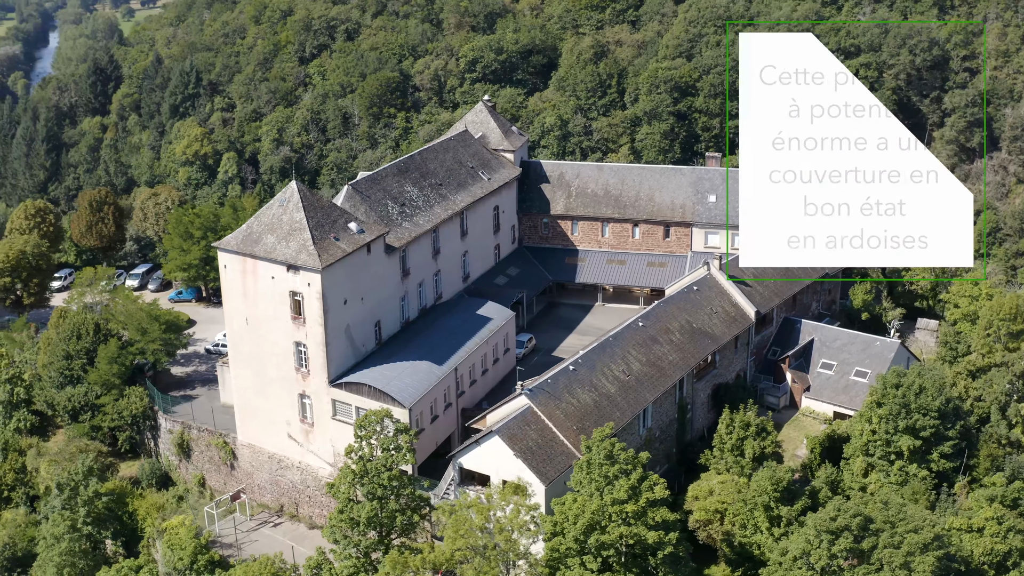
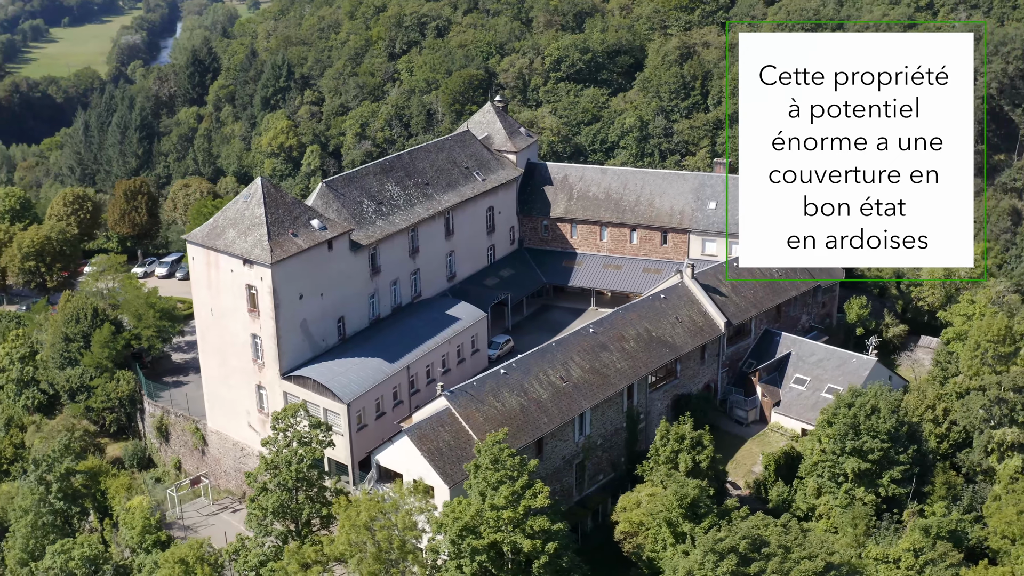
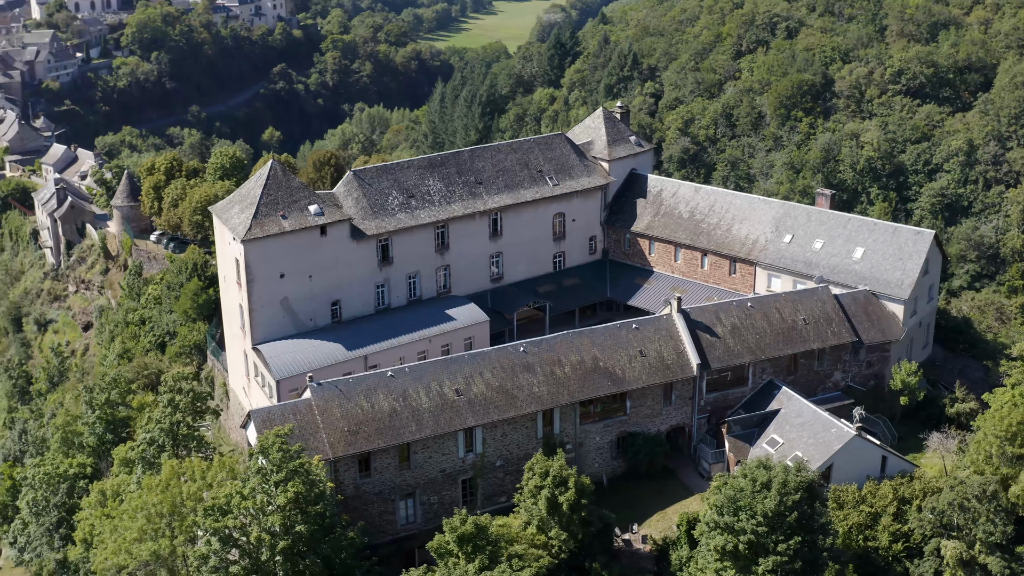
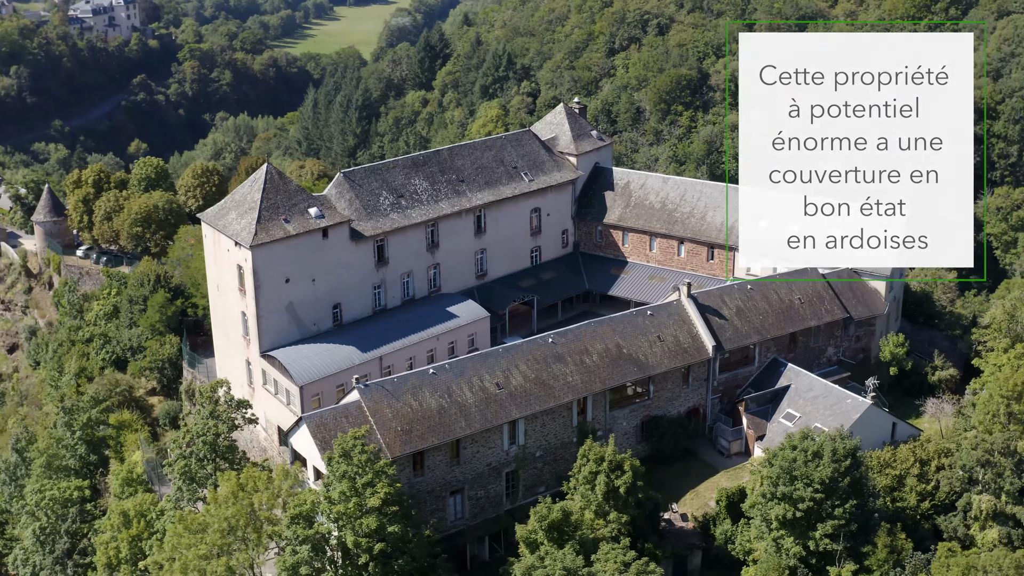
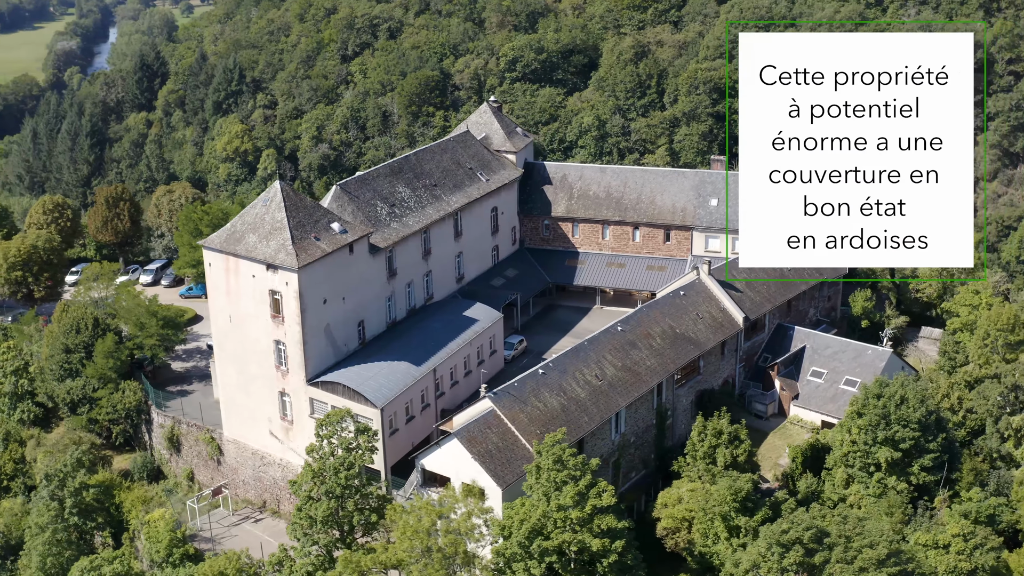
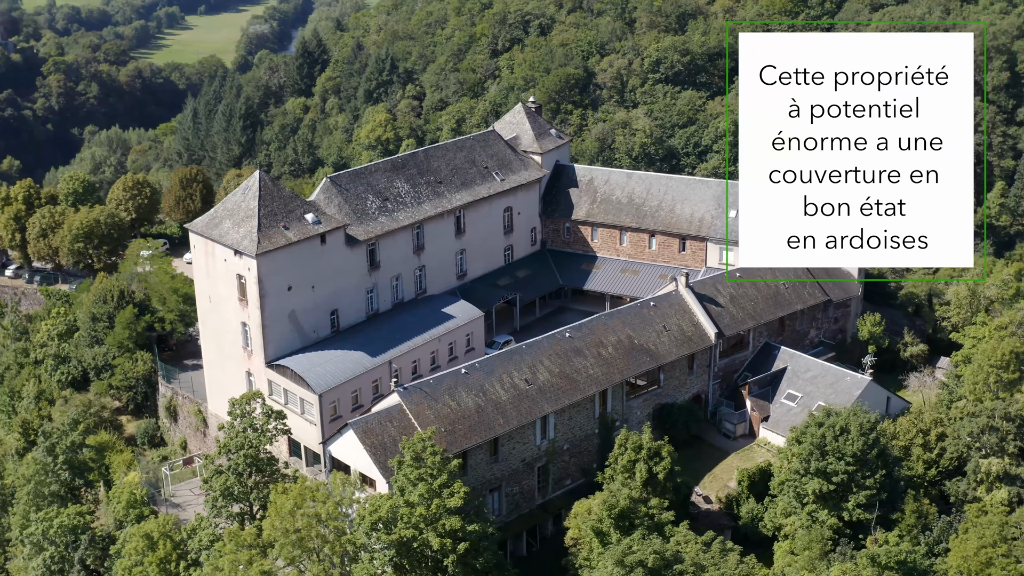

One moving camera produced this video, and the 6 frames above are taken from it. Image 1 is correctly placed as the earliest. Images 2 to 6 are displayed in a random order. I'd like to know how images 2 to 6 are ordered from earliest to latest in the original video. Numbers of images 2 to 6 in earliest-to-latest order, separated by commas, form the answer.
5, 2, 6, 4, 3
